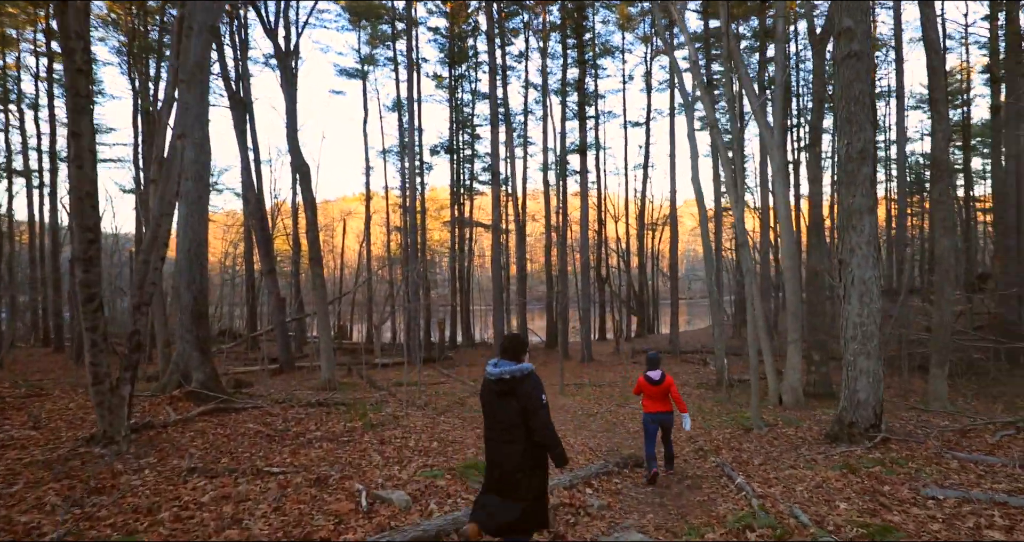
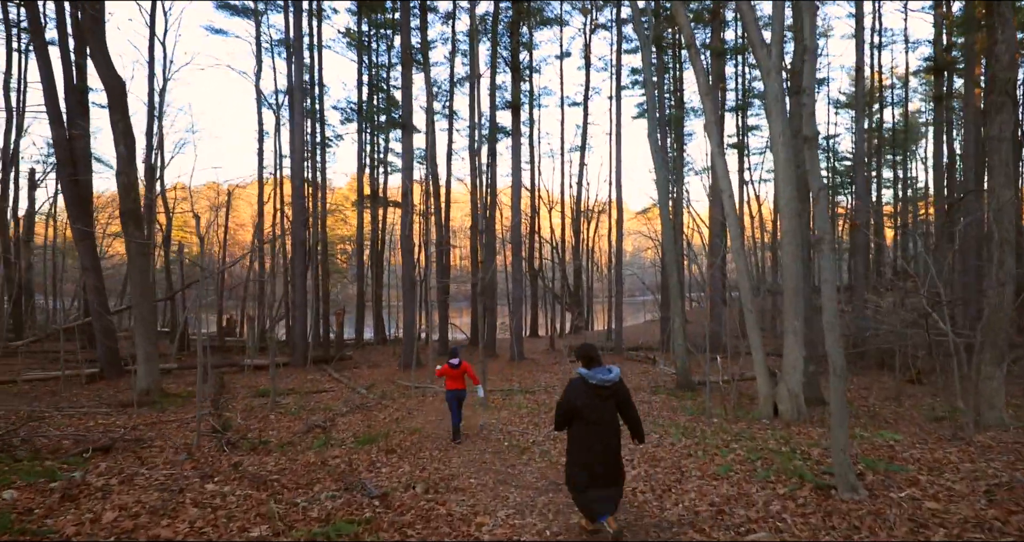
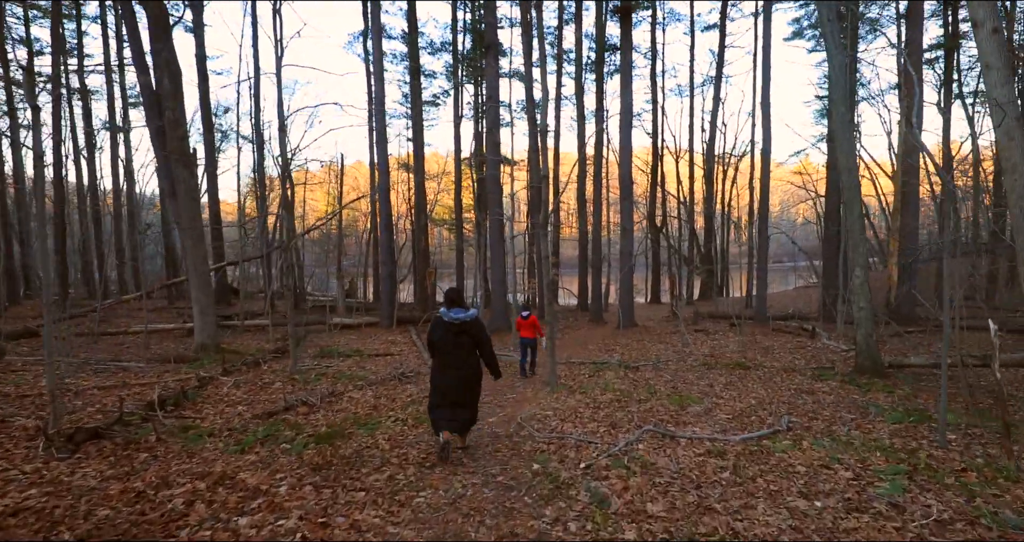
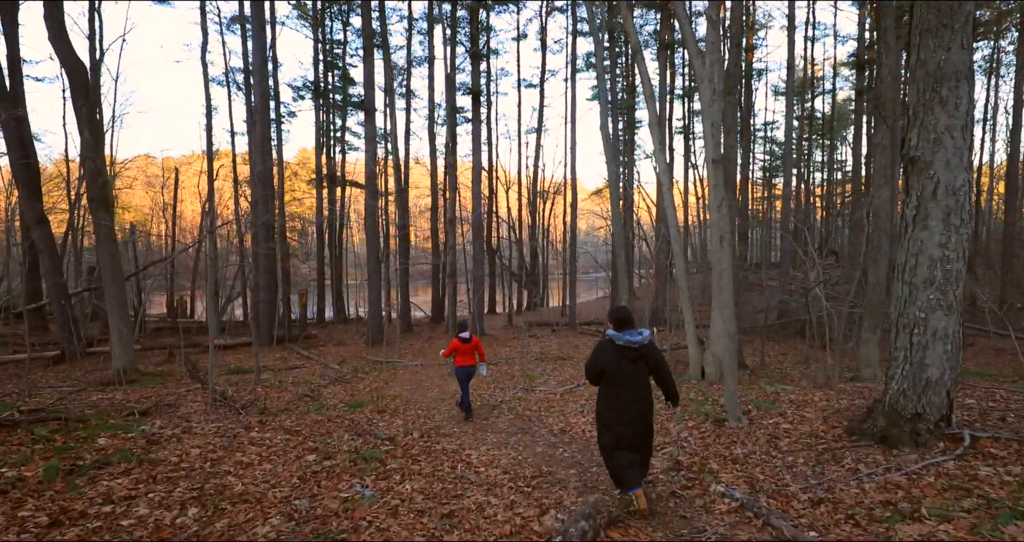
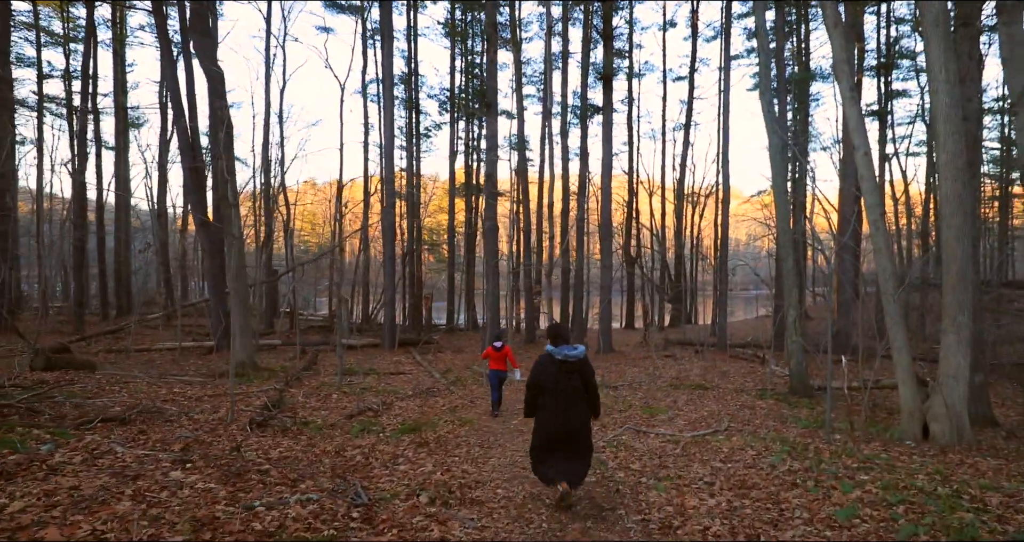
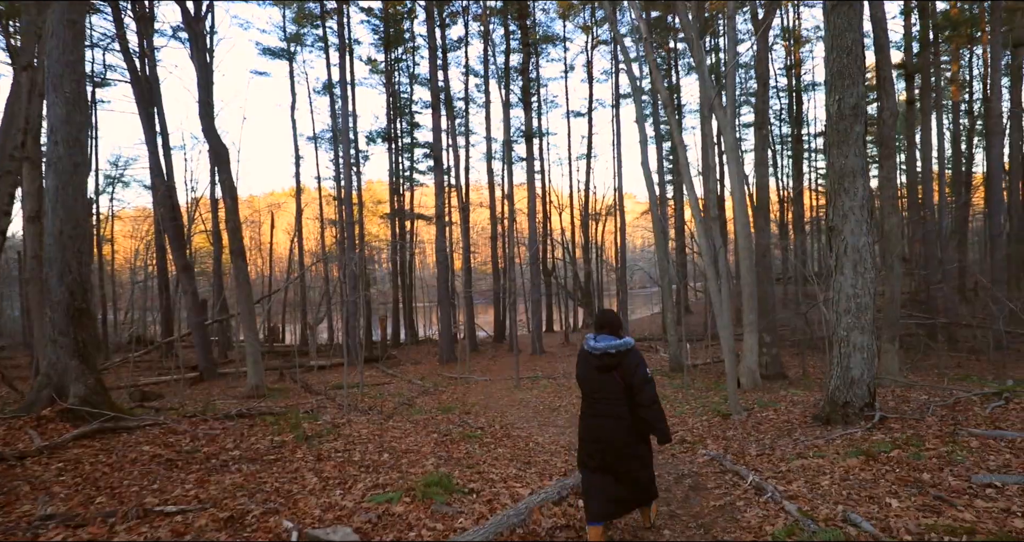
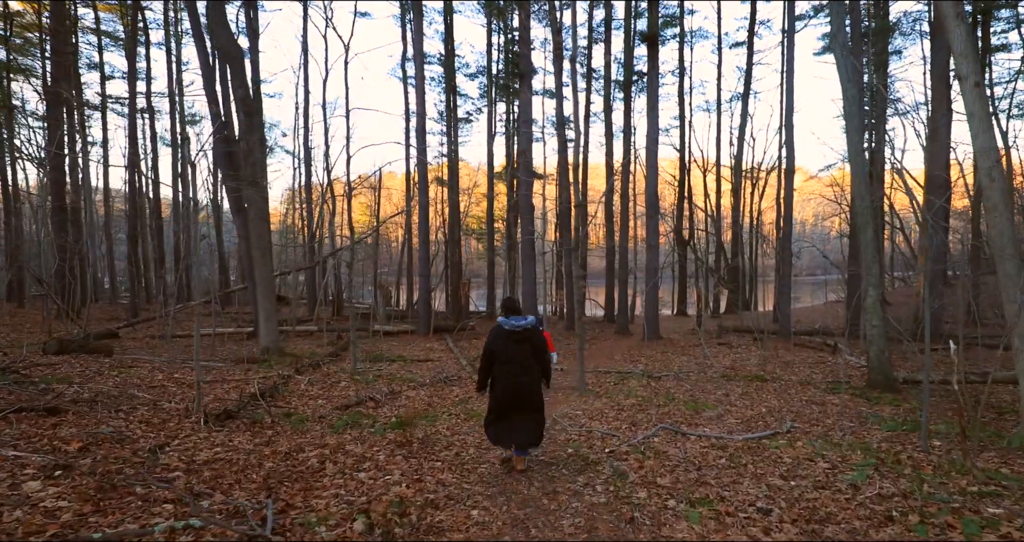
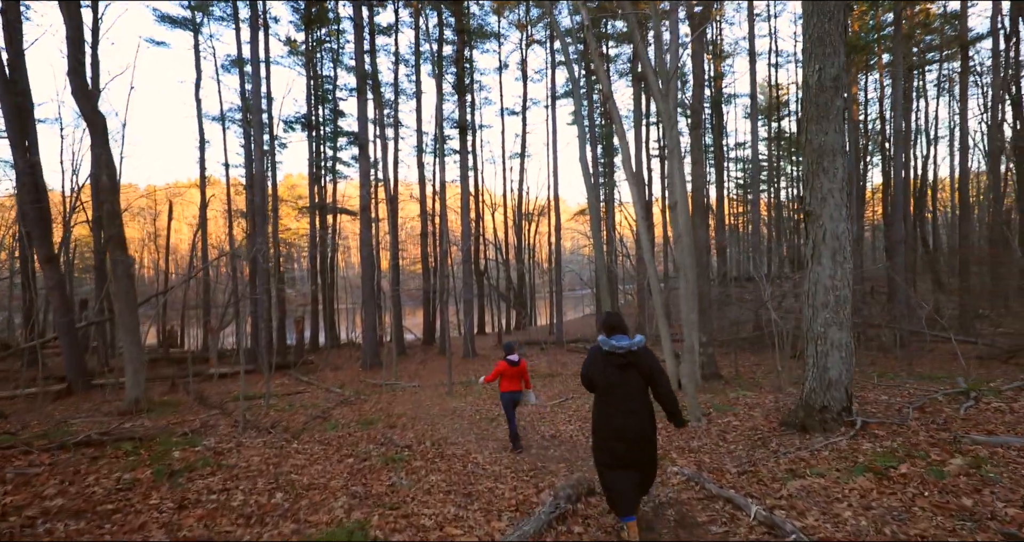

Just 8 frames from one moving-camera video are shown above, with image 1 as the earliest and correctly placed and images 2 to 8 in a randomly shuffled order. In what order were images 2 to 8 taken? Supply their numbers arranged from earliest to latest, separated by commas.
6, 8, 4, 2, 5, 7, 3
